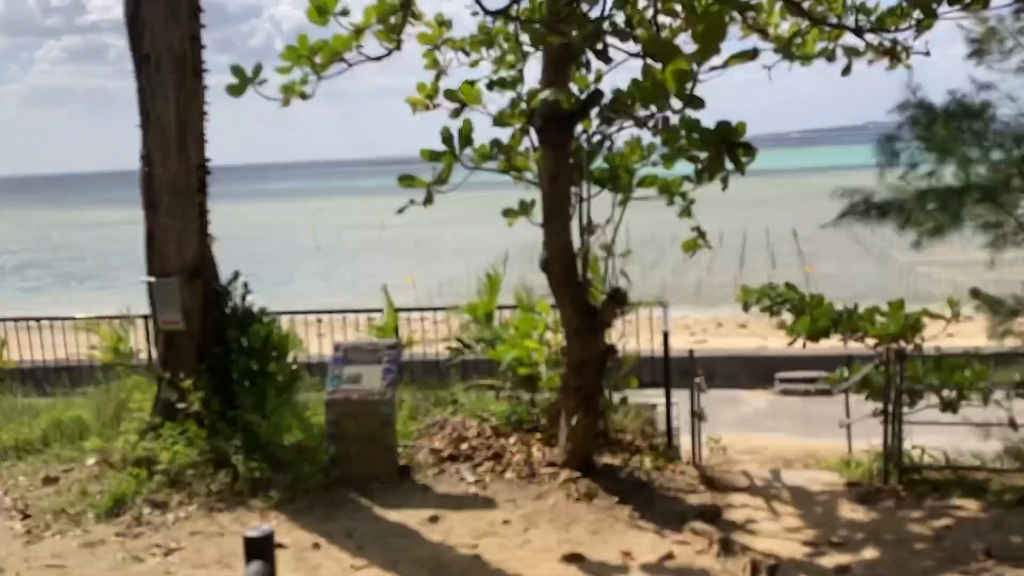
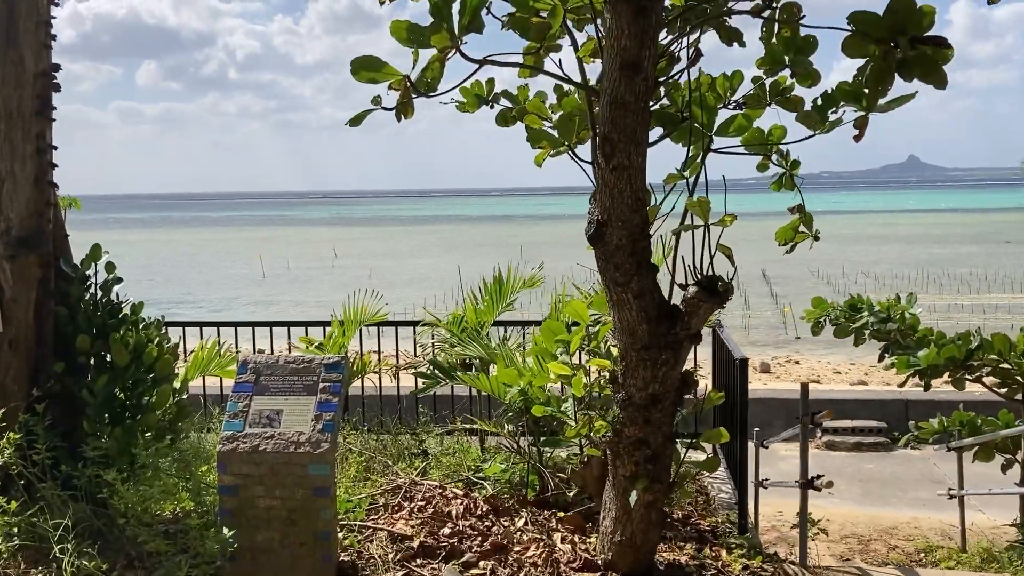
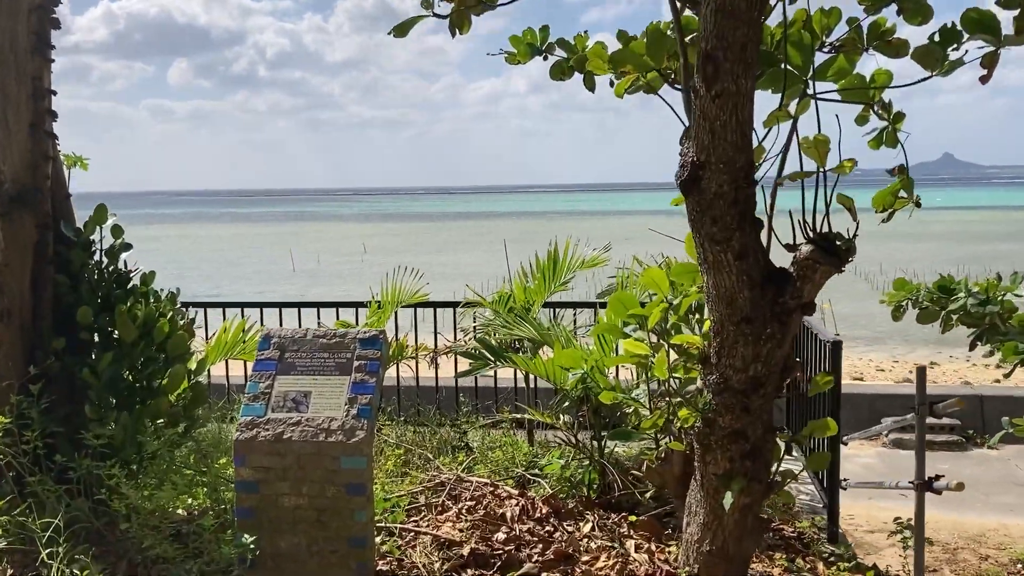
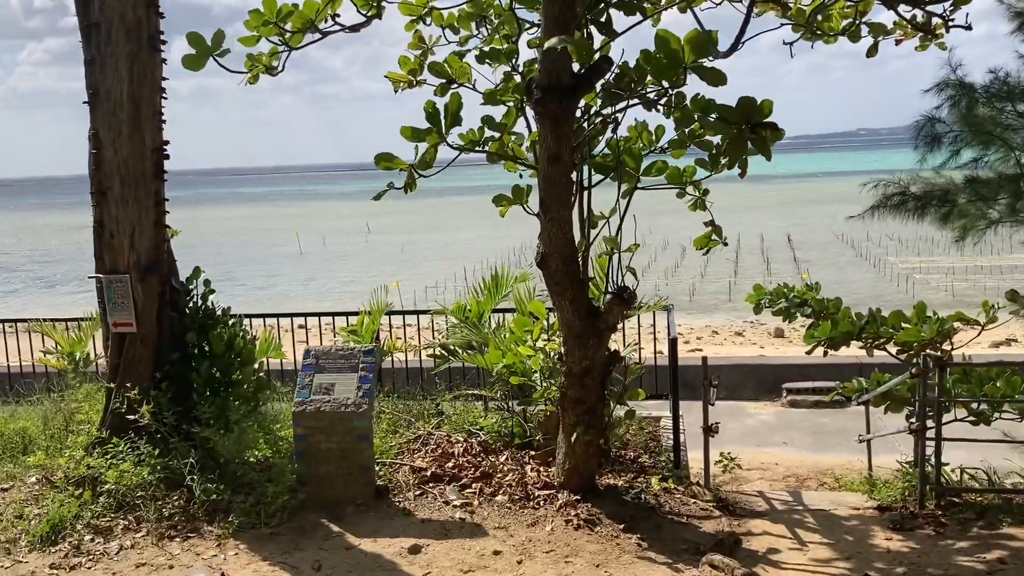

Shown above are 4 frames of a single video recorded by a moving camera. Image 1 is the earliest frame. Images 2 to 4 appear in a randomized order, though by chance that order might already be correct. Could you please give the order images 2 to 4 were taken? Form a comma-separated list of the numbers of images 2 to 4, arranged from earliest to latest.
4, 2, 3
